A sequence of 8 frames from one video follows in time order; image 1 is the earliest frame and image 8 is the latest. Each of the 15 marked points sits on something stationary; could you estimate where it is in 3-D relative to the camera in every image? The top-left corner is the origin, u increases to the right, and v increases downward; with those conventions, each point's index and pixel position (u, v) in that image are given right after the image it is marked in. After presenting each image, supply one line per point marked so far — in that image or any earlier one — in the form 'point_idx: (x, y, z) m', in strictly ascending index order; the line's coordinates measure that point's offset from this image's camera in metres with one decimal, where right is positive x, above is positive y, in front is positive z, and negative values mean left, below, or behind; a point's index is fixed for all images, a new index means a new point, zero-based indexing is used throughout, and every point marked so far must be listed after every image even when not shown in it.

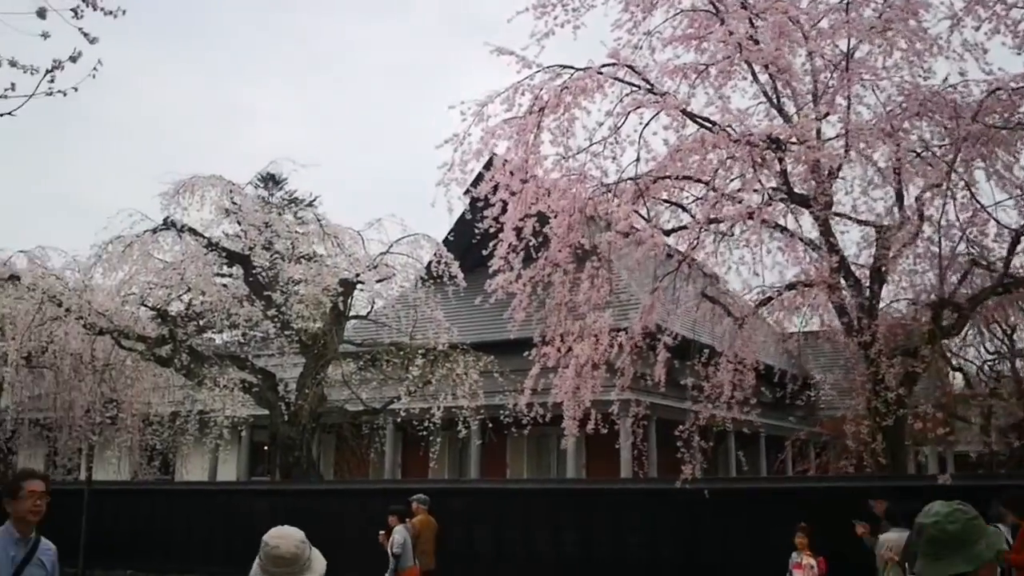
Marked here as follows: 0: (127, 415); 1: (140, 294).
0: (-7.9, -2.7, +15.5) m
1: (-7.1, -0.1, +14.5) m
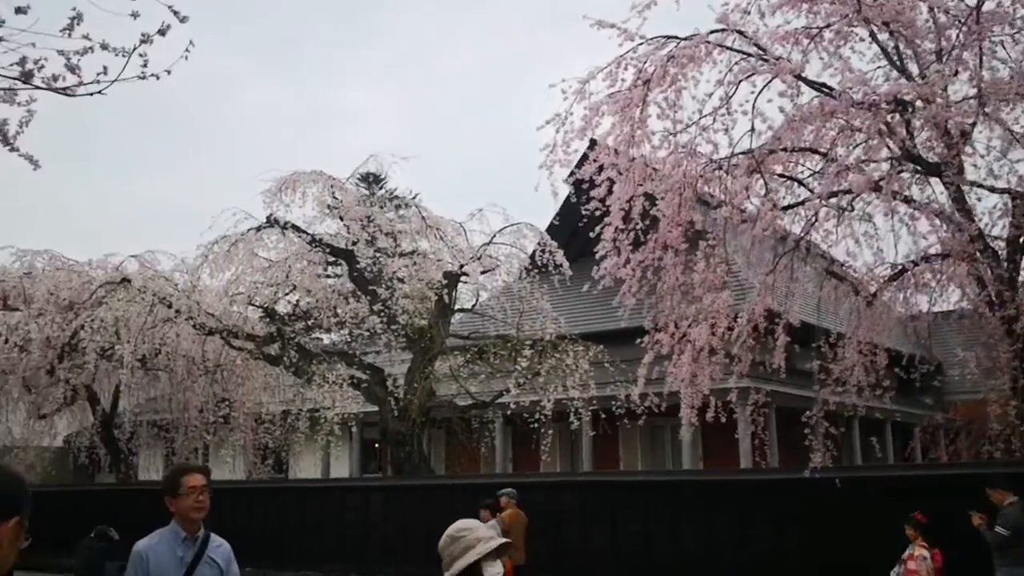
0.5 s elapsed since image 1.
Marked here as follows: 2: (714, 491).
0: (-5.6, -2.7, +15.6) m
1: (-5.0, -0.1, +14.5) m
2: (+3.7, -3.7, +14.1) m
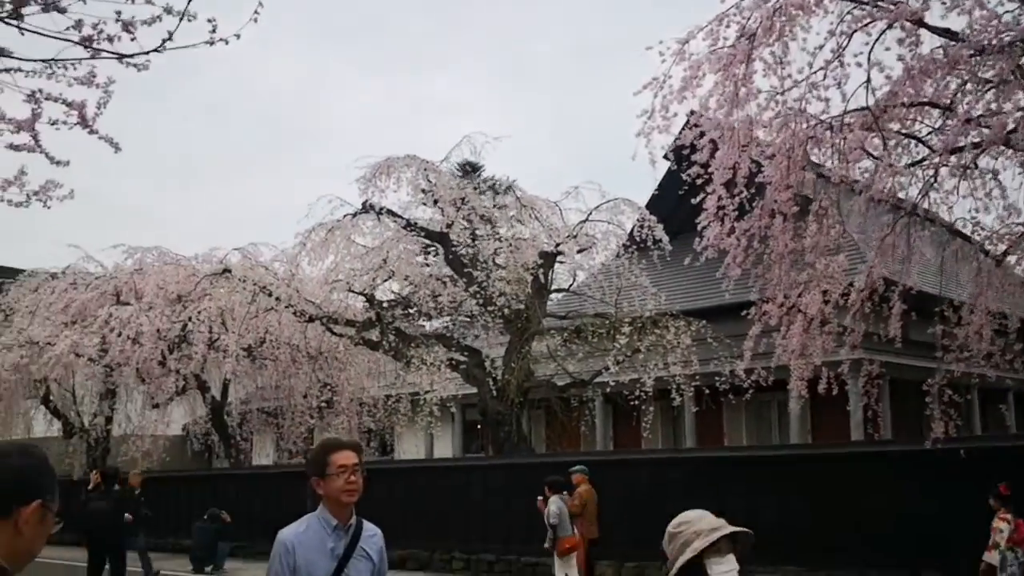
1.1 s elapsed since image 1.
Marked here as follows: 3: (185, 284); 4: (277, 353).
0: (-3.5, -2.4, +15.8) m
1: (-3.2, +0.2, +14.6) m
2: (+5.5, -3.2, +13.2) m
3: (-6.7, +0.2, +15.5) m
4: (-4.7, -1.3, +15.2) m
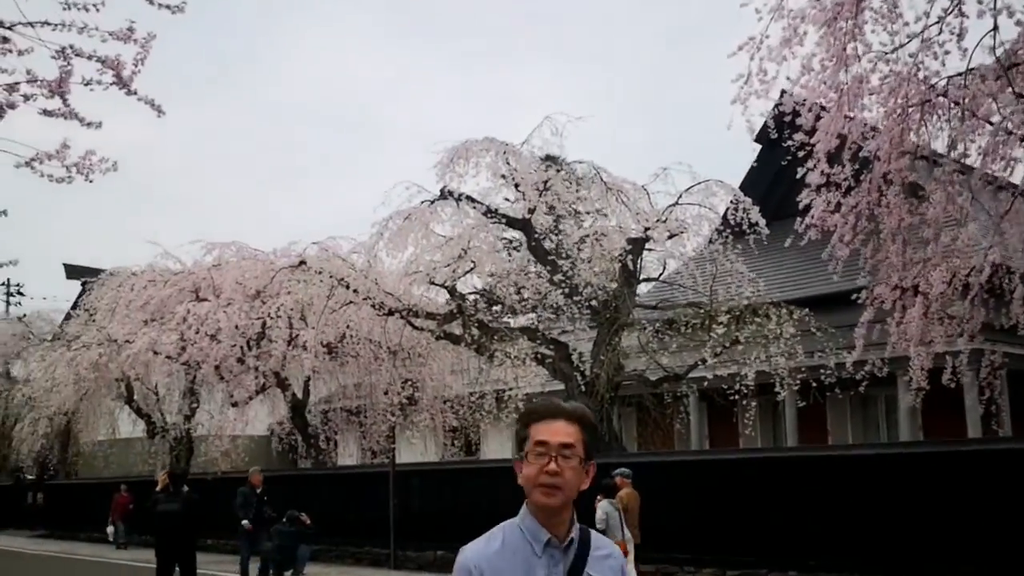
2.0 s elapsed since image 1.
0: (-1.7, -2.3, +15.2) m
1: (-1.6, +0.3, +14.0) m
2: (+7.0, -2.8, +11.7) m
3: (-5.0, +0.2, +15.3) m
4: (-3.0, -1.2, +14.8) m
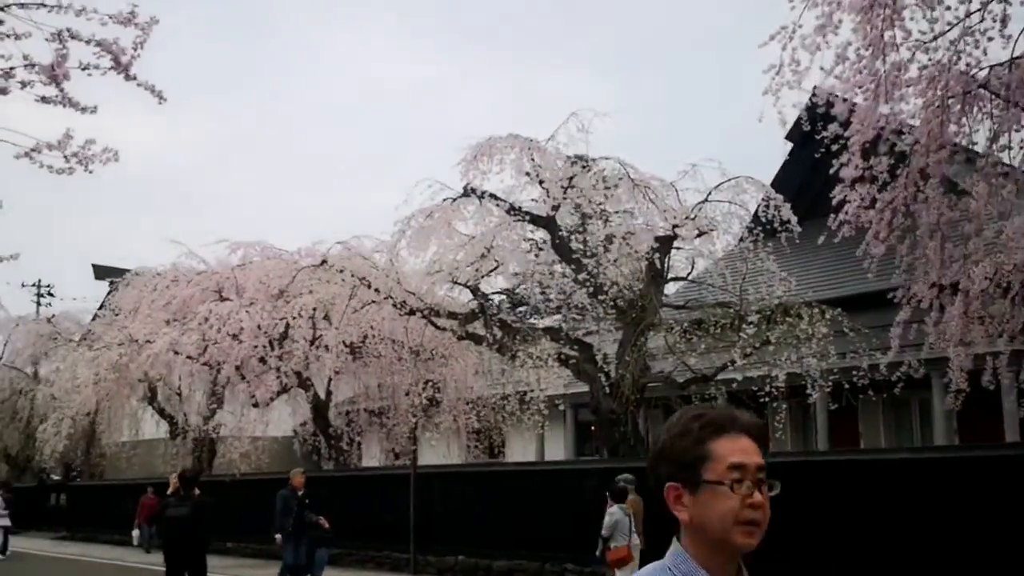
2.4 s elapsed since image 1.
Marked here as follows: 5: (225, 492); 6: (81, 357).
0: (-1.2, -2.2, +15.1) m
1: (-1.1, +0.3, +13.8) m
2: (+7.4, -2.8, +11.2) m
3: (-4.5, +0.2, +15.2) m
4: (-2.5, -1.2, +14.7) m
5: (-6.4, -4.6, +17.0) m
6: (-10.3, -1.6, +18.2) m
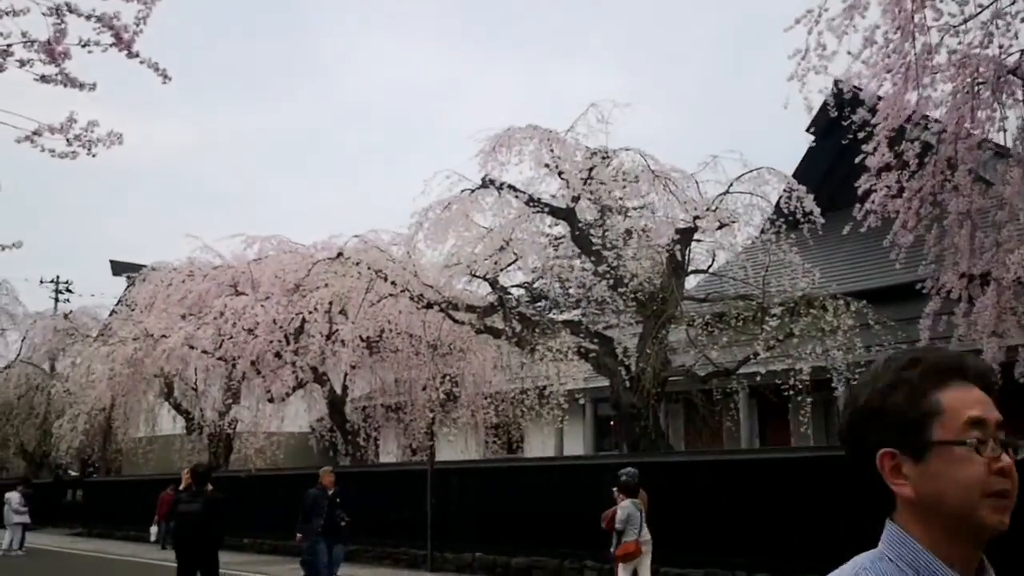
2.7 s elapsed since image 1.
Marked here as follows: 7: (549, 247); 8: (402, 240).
0: (-0.9, -2.1, +14.9) m
1: (-0.8, +0.4, +13.6) m
2: (+7.6, -2.6, +10.8) m
3: (-4.2, +0.3, +15.1) m
4: (-2.2, -1.1, +14.5) m
5: (-6.0, -4.5, +17.0) m
6: (-9.9, -1.5, +18.2) m
7: (+0.6, +0.7, +13.3) m
8: (-2.0, +0.9, +14.0) m
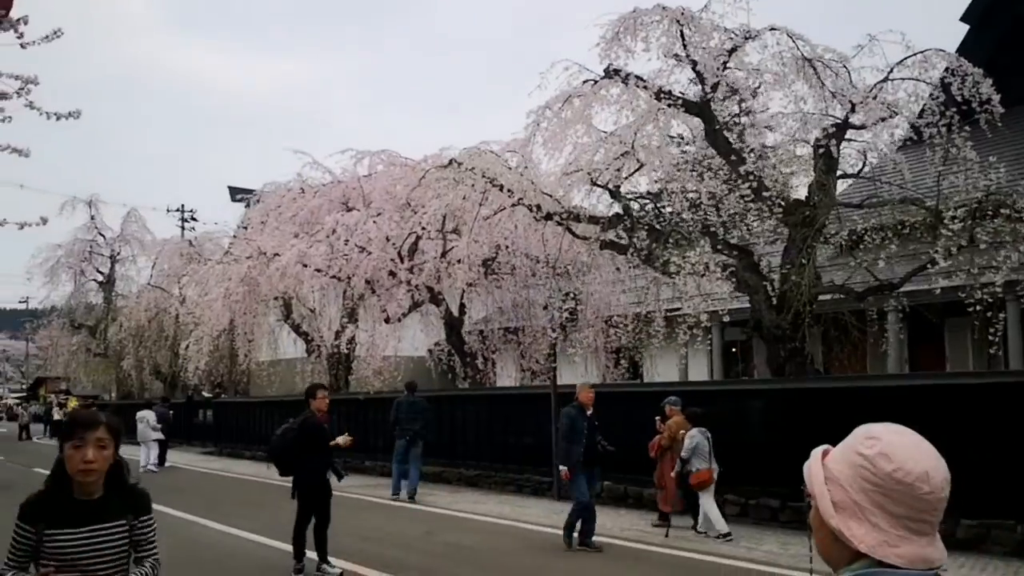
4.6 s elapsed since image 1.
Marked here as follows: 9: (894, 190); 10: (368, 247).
0: (+1.4, -0.5, +13.9) m
1: (+1.2, +1.9, +12.4) m
2: (+9.3, -1.4, +8.8) m
3: (-1.9, +1.9, +14.4) m
4: (0.0, +0.5, +13.7) m
5: (-3.4, -2.7, +16.9) m
6: (-7.1, +0.3, +18.4) m
7: (+2.6, +2.1, +11.9) m
8: (+0.1, +2.3, +13.0) m
9: (+6.8, +1.8, +13.7) m
10: (-2.8, +0.7, +14.8) m
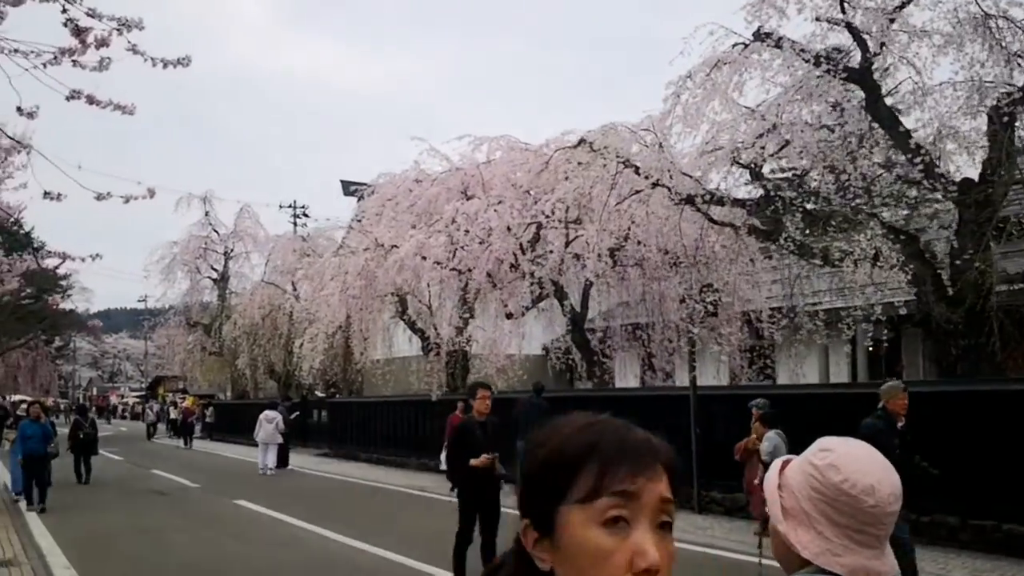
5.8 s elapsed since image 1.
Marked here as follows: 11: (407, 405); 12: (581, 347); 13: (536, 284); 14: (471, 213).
0: (+3.5, -0.4, +12.8) m
1: (+3.1, +2.0, +11.3) m
2: (+10.8, -1.2, +6.8) m
3: (+0.3, +2.0, +13.7) m
4: (+2.1, +0.6, +12.7) m
5: (-0.9, -2.7, +16.3) m
6: (-4.4, +0.3, +18.2) m
7: (+4.4, +2.3, +10.7) m
8: (+2.1, +2.4, +12.0) m
9: (+8.9, +1.9, +11.9) m
10: (-0.5, +0.8, +14.2) m
11: (-2.6, -2.8, +18.5) m
12: (+1.2, -1.2, +14.9) m
13: (+0.3, 0.0, +14.3) m
14: (-0.9, +1.2, +14.4) m
